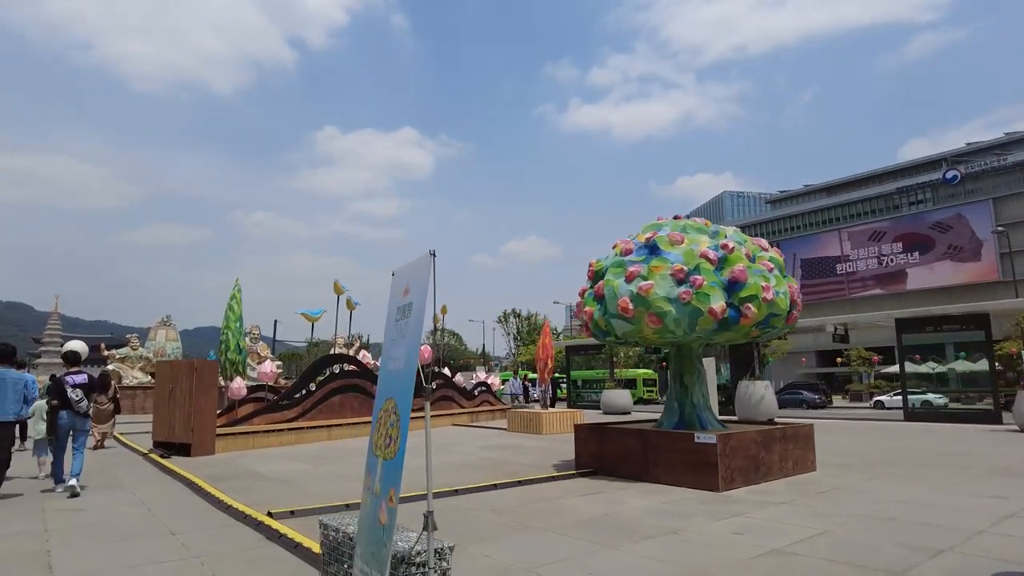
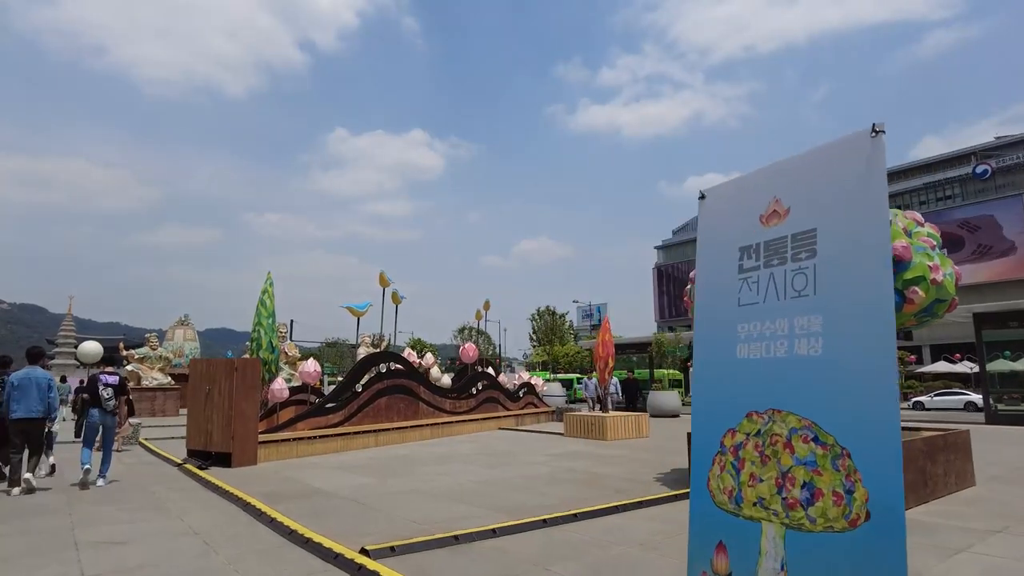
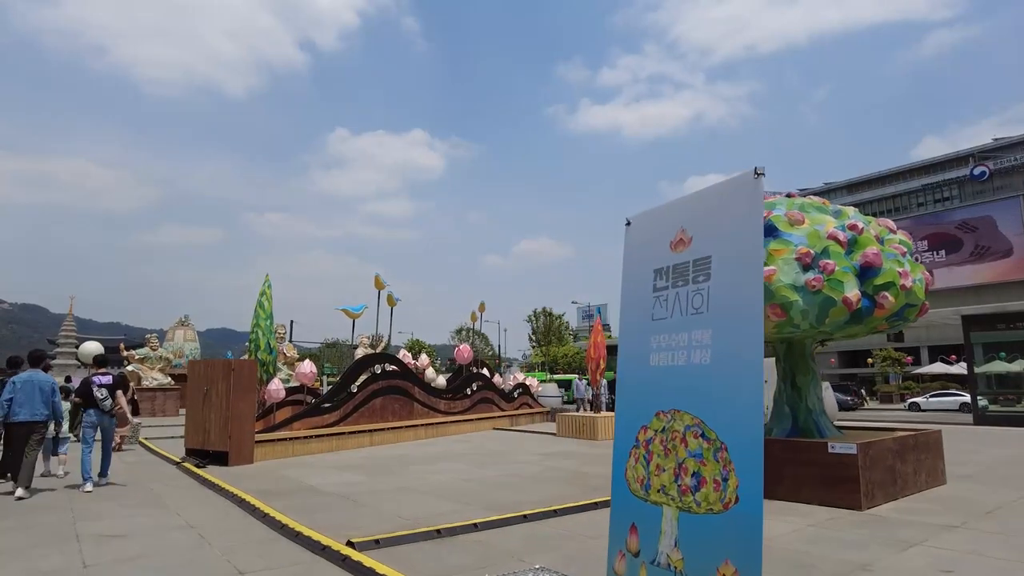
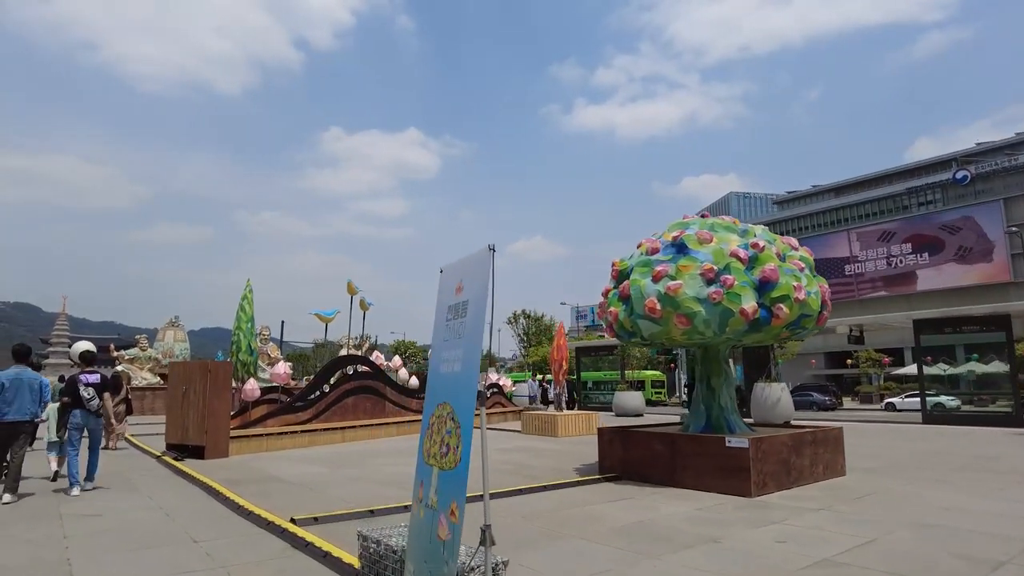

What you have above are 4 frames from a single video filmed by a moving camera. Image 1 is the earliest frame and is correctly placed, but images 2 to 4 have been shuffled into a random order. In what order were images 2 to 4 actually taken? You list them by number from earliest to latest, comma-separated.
4, 3, 2
